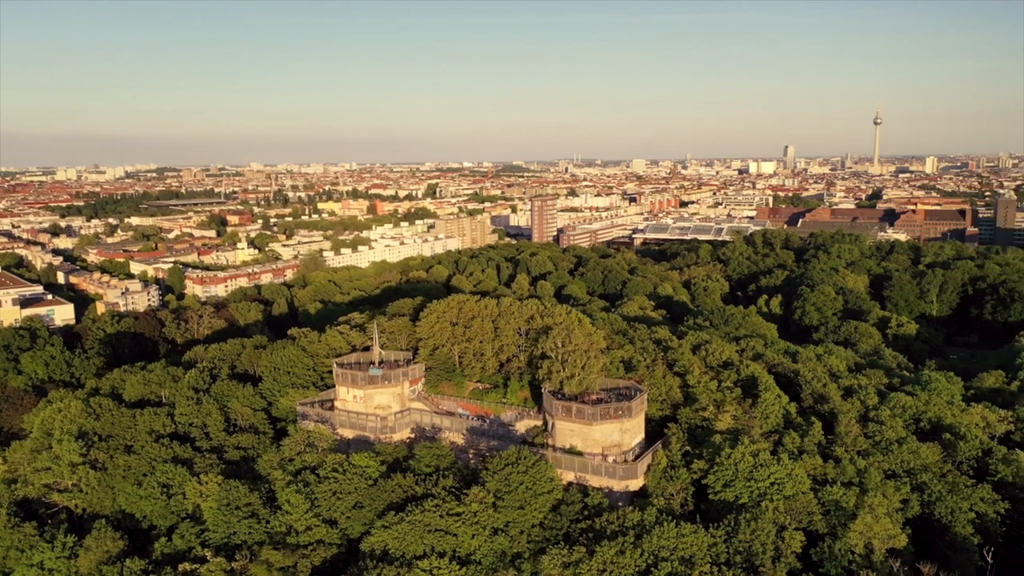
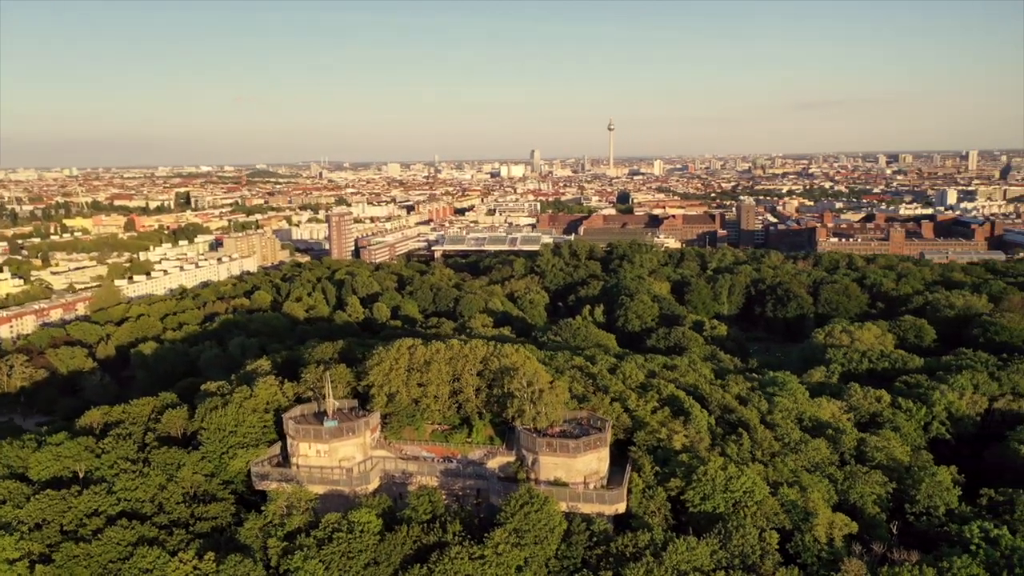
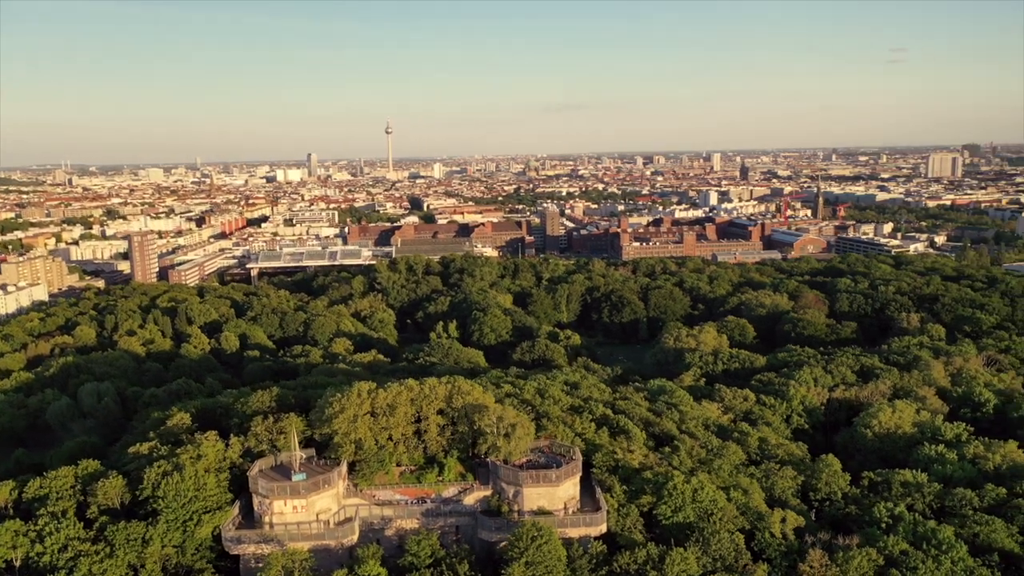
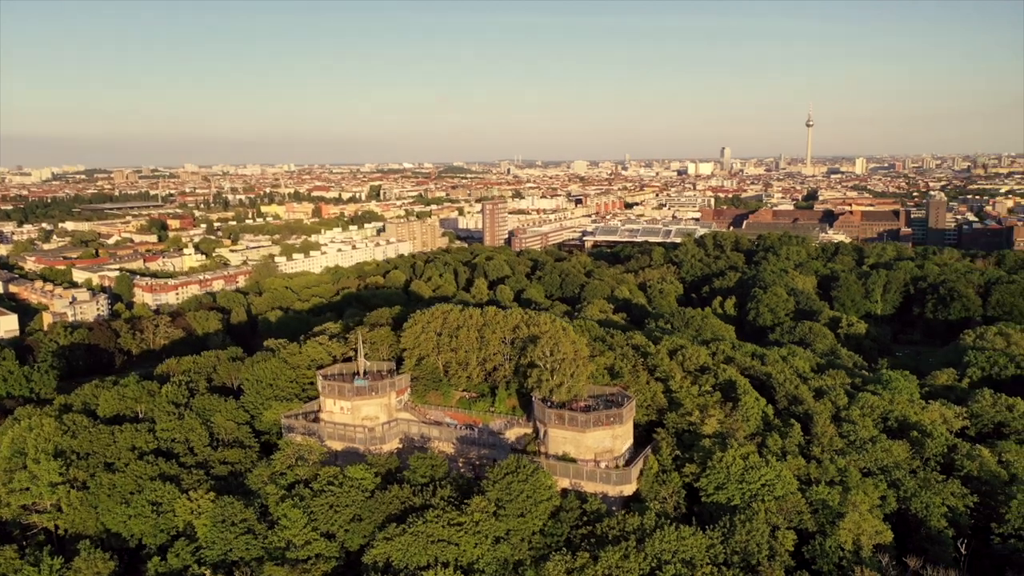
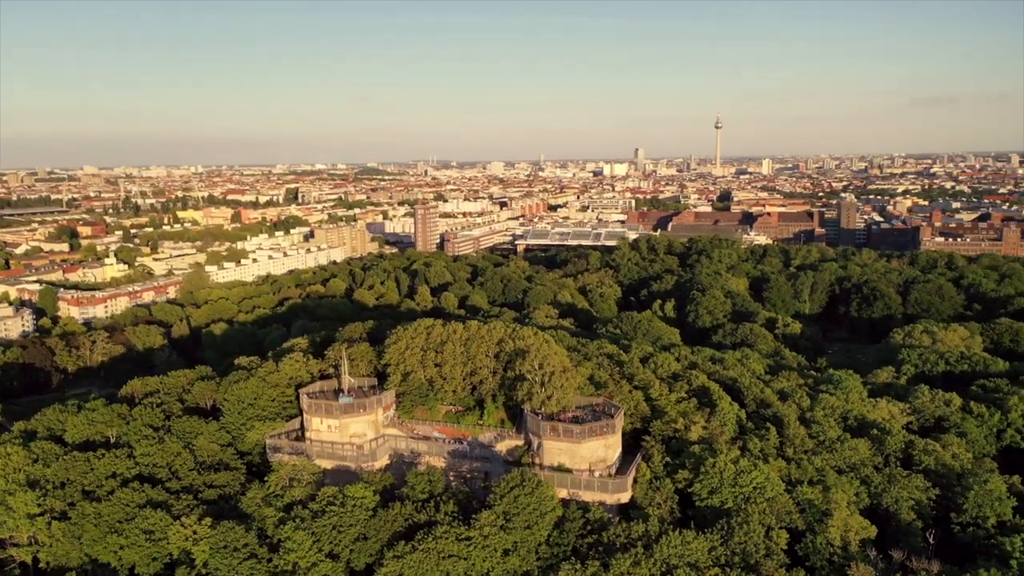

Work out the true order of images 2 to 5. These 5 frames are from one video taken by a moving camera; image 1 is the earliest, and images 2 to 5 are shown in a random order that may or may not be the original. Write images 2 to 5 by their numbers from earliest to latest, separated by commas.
4, 5, 2, 3
